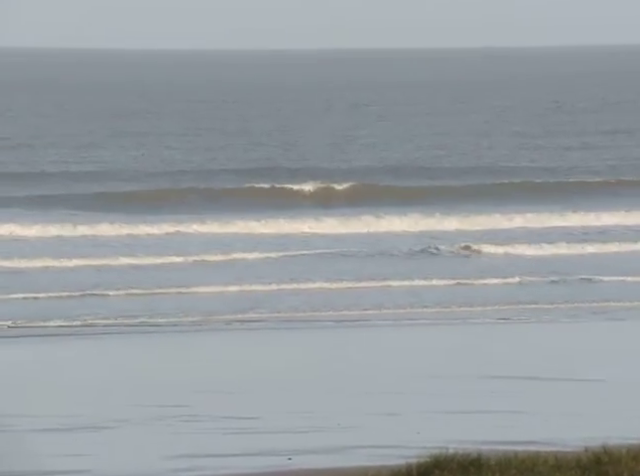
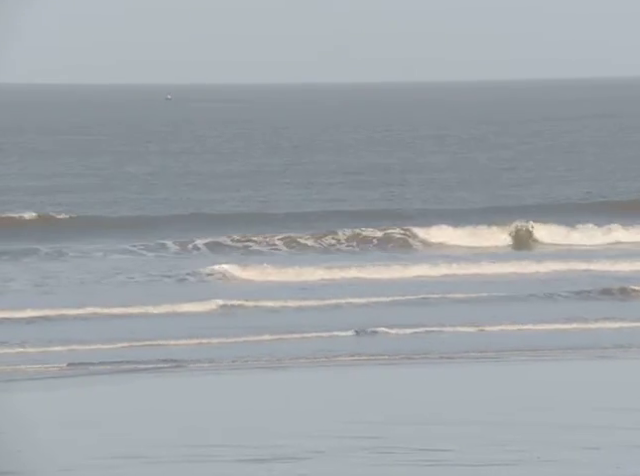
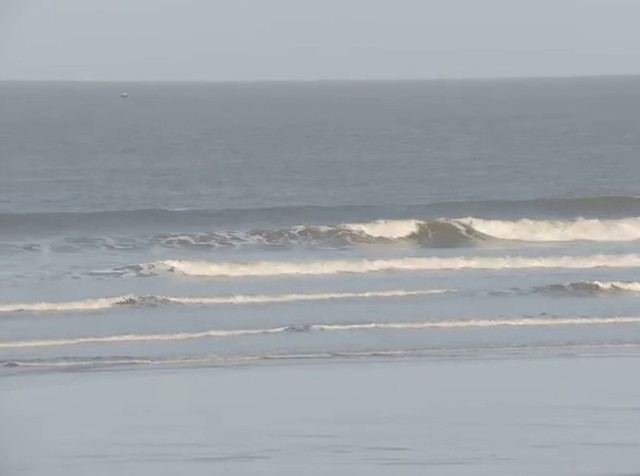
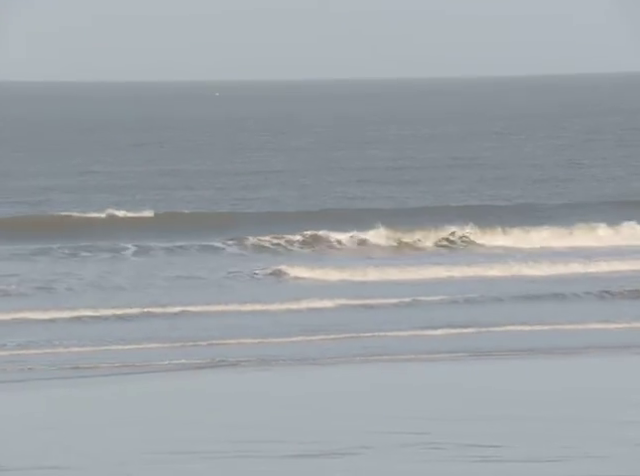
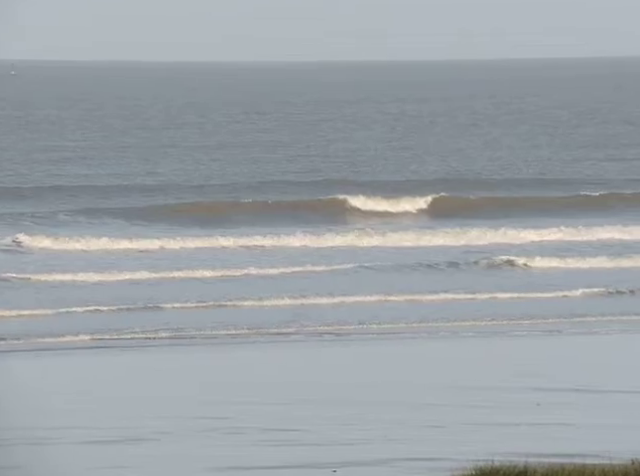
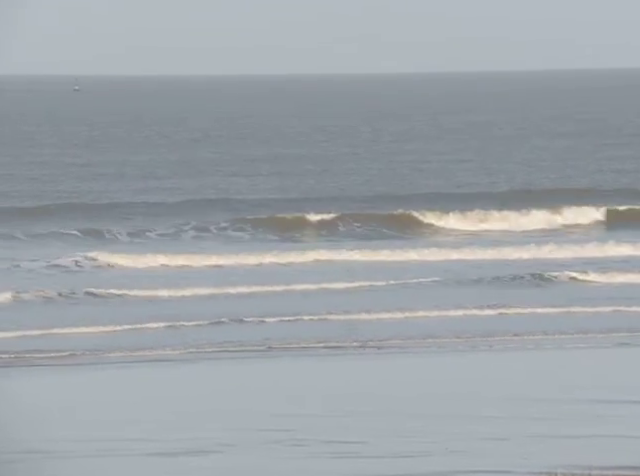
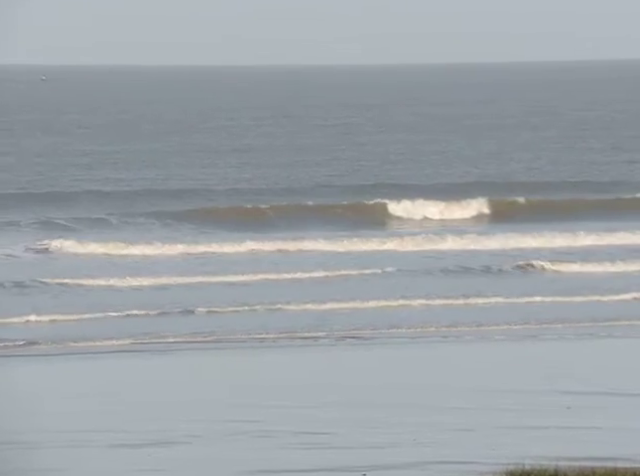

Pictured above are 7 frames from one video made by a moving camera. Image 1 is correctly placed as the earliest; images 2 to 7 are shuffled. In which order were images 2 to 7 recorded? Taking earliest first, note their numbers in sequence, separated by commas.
5, 7, 6, 3, 2, 4
